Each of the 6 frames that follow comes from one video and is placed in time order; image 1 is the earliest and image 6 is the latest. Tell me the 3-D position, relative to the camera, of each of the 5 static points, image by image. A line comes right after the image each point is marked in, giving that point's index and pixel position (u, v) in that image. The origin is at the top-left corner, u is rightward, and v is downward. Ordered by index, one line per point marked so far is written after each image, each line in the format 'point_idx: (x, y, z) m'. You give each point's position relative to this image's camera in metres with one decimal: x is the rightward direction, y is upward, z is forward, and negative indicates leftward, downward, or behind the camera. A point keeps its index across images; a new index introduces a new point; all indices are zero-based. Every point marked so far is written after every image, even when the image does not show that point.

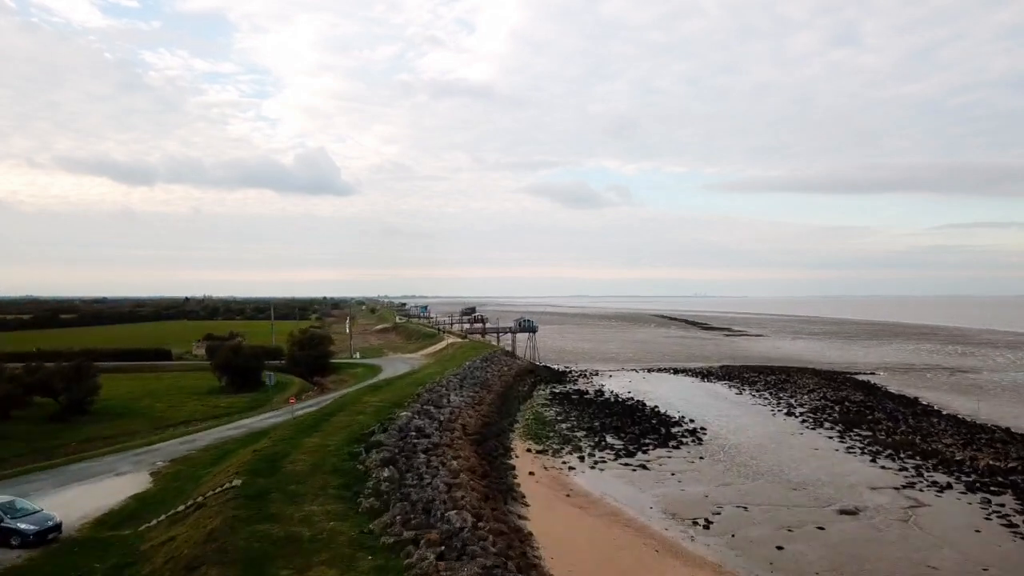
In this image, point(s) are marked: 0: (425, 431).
0: (-2.6, -4.3, +17.6) m
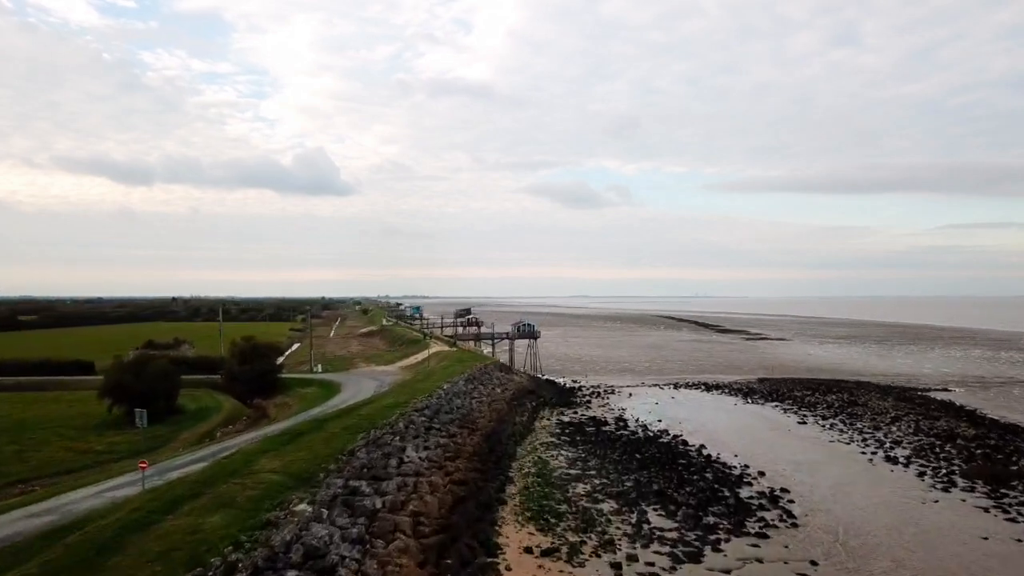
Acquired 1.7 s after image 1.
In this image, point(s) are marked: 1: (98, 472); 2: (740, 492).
0: (-2.9, -4.1, +9.0) m
1: (-12.9, -5.7, +18.5) m
2: (+6.9, -6.2, +18.0) m
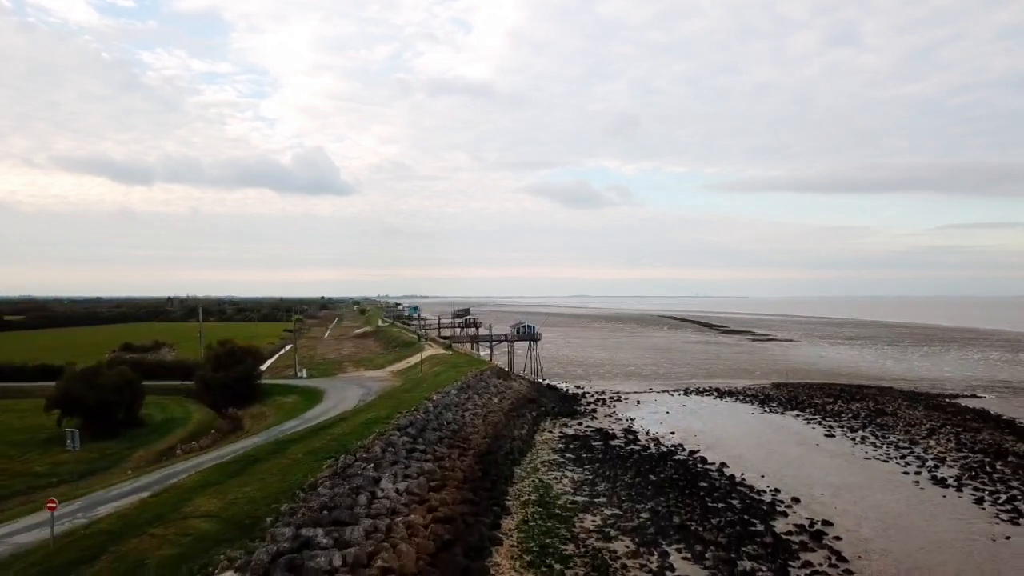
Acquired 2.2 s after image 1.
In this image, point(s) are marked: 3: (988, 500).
0: (-2.9, -4.1, +6.4) m
1: (-13.0, -5.6, +15.9) m
2: (+6.8, -6.1, +15.4) m
3: (+14.0, -6.2, +17.6) m
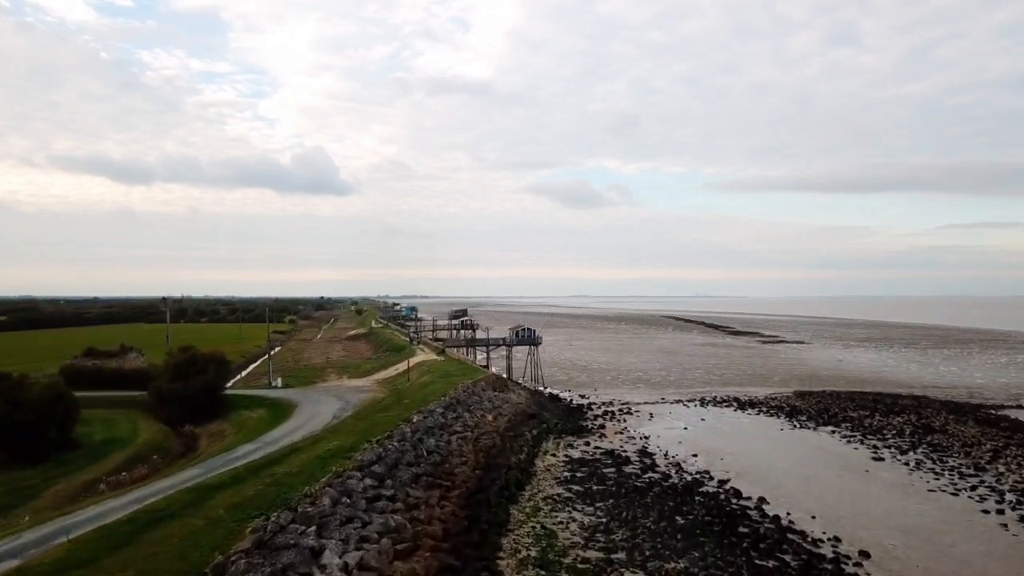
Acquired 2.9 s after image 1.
0: (-3.1, -4.1, +2.8) m
1: (-13.1, -5.6, +12.3) m
2: (+6.7, -6.1, +11.8) m
3: (+13.9, -6.2, +14.0) m
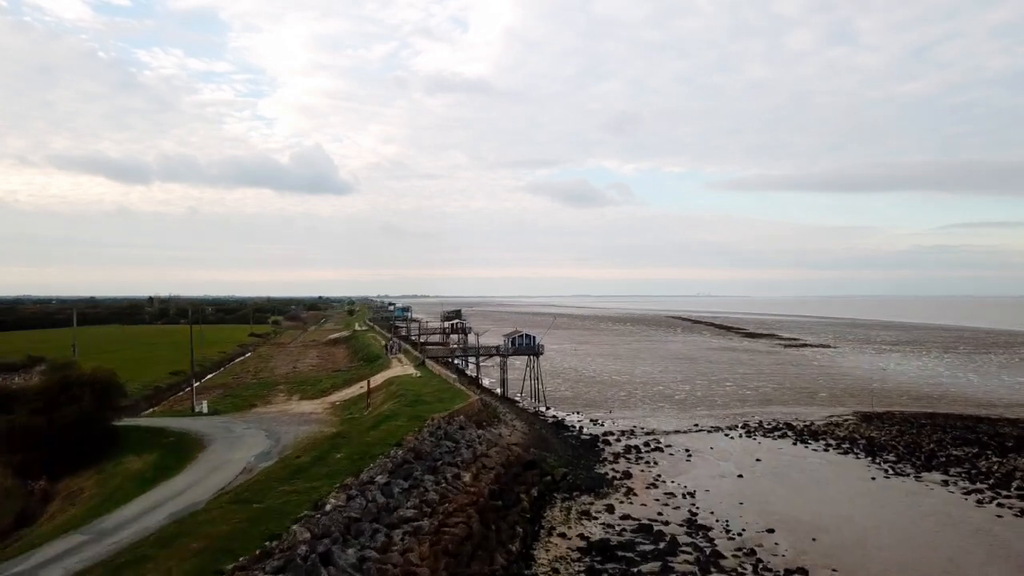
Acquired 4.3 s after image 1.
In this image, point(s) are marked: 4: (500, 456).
0: (-3.4, -4.0, -4.6) m
1: (-13.4, -5.5, +4.9) m
2: (+6.4, -6.0, +4.5) m
3: (+13.6, -6.1, +6.6) m
4: (-0.4, -5.0, +17.6) m
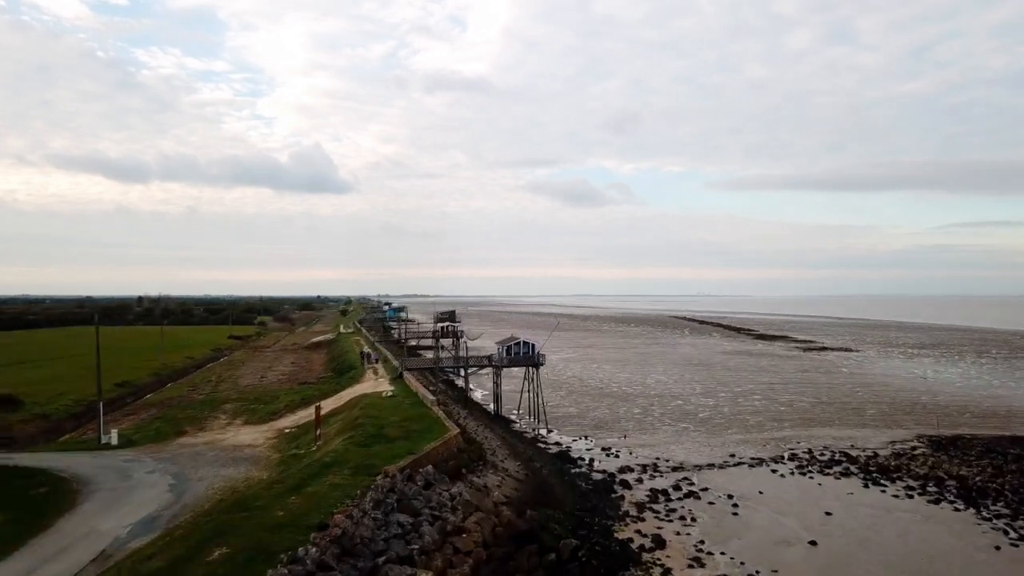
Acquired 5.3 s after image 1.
0: (-3.6, -3.9, -10.0) m
1: (-13.7, -5.5, -0.5) m
2: (+6.1, -5.9, -0.9) m
3: (+13.3, -6.1, +1.2) m
4: (-0.6, -4.9, +12.2) m
